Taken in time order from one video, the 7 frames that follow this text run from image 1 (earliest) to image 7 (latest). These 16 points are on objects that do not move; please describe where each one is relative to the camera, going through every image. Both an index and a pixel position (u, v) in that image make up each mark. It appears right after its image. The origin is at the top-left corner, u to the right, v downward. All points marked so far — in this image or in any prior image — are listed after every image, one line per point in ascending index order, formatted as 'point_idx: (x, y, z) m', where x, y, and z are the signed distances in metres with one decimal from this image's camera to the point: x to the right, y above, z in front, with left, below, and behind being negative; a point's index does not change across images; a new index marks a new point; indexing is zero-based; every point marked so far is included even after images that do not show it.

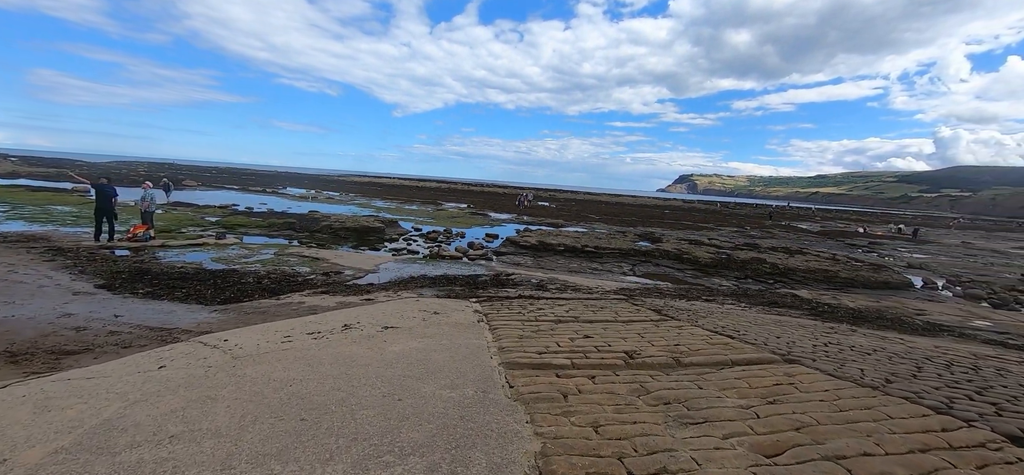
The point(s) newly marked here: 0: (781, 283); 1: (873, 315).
0: (+12.0, -2.0, +17.3) m
1: (+11.7, -2.3, +12.4) m
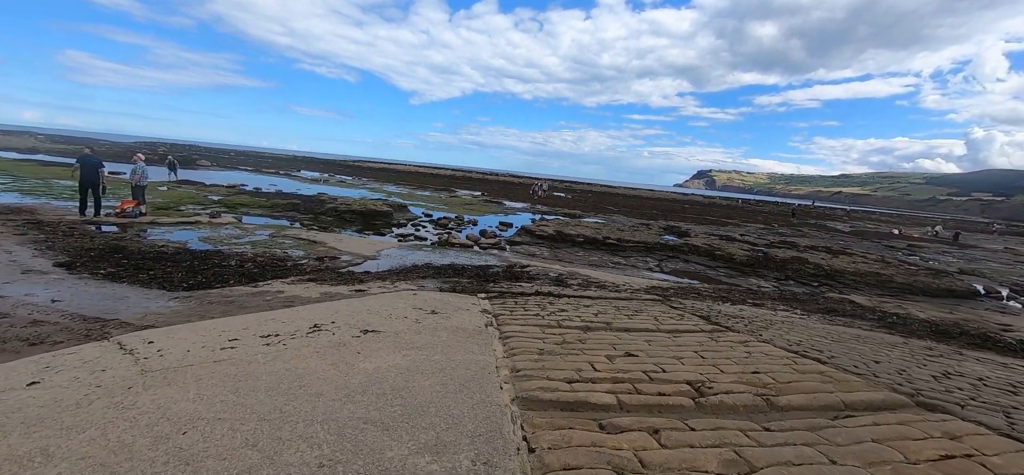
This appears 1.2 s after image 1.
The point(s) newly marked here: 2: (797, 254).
0: (+12.5, -1.9, +15.3) m
1: (+12.1, -2.3, +10.4) m
2: (+14.3, -0.8, +19.5) m
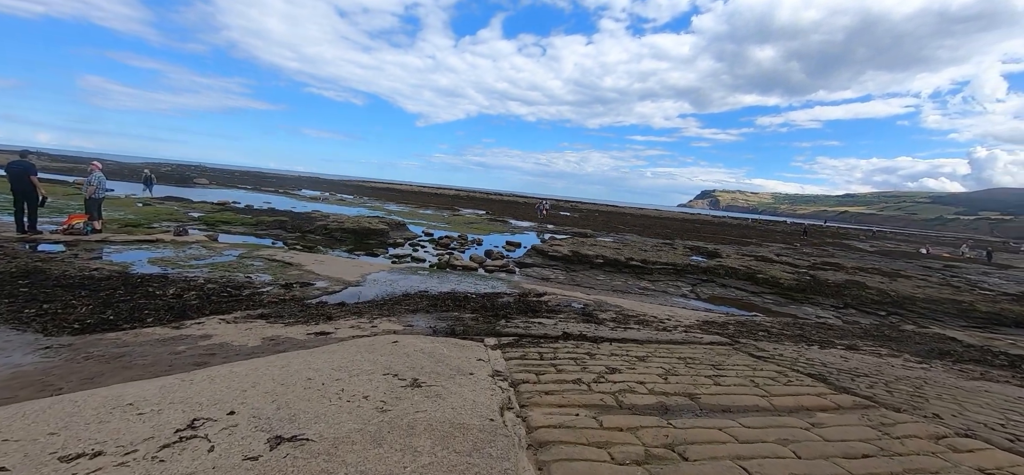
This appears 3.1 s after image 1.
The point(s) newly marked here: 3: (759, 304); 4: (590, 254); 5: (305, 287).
0: (+12.8, -2.6, +12.7) m
1: (+12.4, -2.7, +7.8) m
2: (+14.7, -1.7, +17.0) m
3: (+8.5, -2.3, +13.6) m
4: (+3.7, -0.8, +19.2) m
5: (-5.8, -1.4, +10.9) m
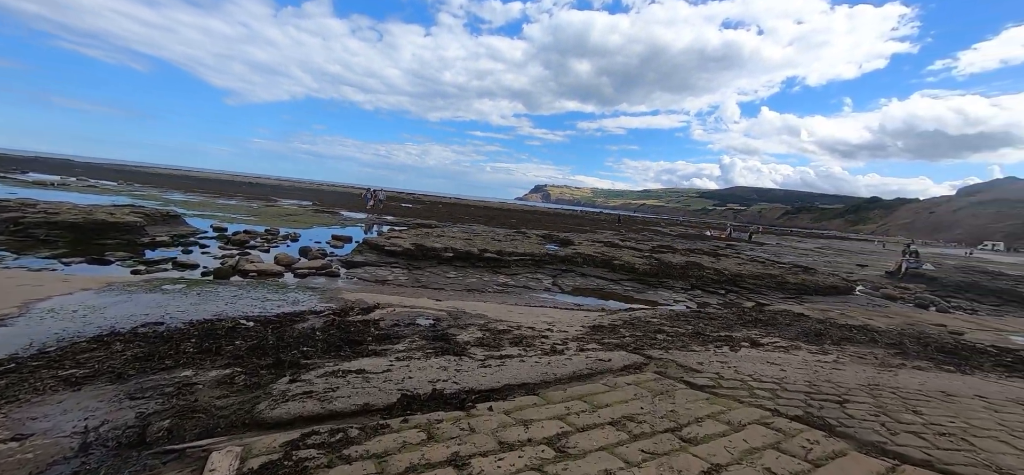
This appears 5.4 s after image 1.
0: (+7.9, -1.9, +13.4) m
1: (+9.3, -2.1, +8.7) m
2: (+8.0, -1.0, +18.0) m
3: (+3.6, -1.8, +12.7) m
4: (-3.0, -0.3, +15.9) m
5: (-8.7, -1.4, +4.8) m
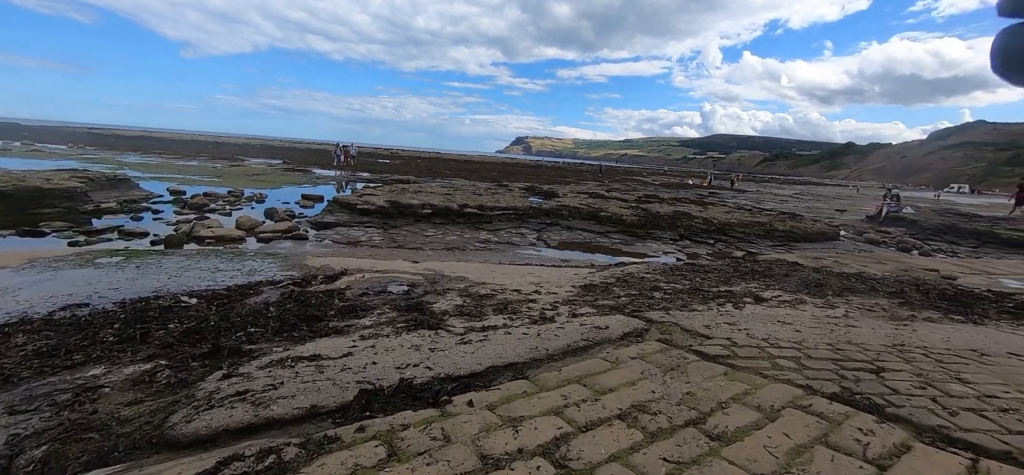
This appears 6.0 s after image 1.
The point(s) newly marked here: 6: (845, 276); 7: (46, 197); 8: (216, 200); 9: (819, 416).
0: (+7.3, -0.2, +13.0) m
1: (+9.0, -0.9, +8.4) m
2: (+7.2, +1.3, +17.5) m
3: (+3.0, -0.3, +12.1) m
4: (-3.7, +1.3, +14.9) m
5: (-8.9, -1.2, +3.7) m
6: (+7.0, -0.8, +8.2) m
7: (-18.1, +1.6, +15.1) m
8: (-13.9, +1.8, +18.2) m
9: (+2.1, -1.2, +2.7) m
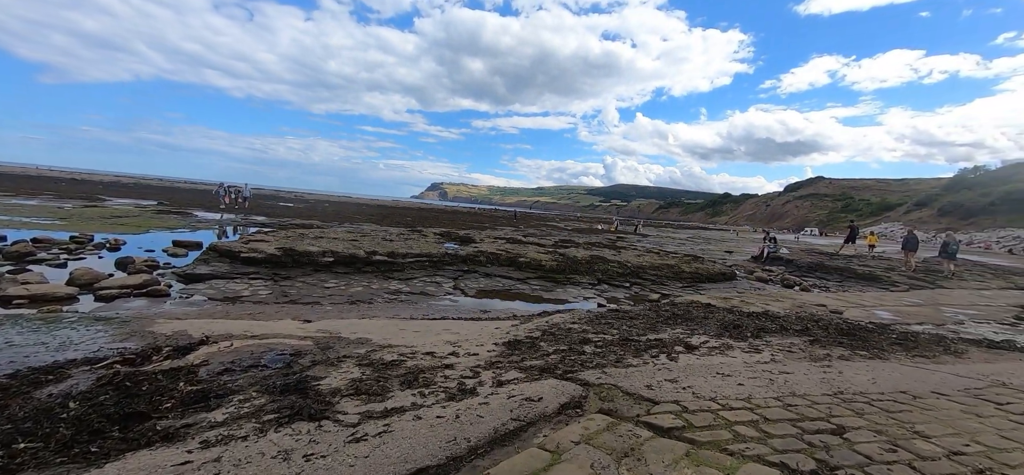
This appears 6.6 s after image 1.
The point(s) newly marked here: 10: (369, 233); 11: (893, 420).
0: (+4.7, -1.6, +13.4) m
1: (+7.2, -1.8, +9.2) m
2: (+3.6, -0.7, +17.9) m
3: (+0.6, -1.6, +11.6) m
4: (-6.6, -0.4, +13.1) m
5: (-9.3, -1.6, +0.9) m
6: (+5.3, -1.7, +8.5) m
7: (-20.7, -0.2, +10.5) m
8: (-17.2, -0.4, +14.4) m
9: (+1.7, -1.5, +2.2) m
10: (-6.7, +0.2, +18.6) m
11: (+3.2, -1.5, +3.3) m
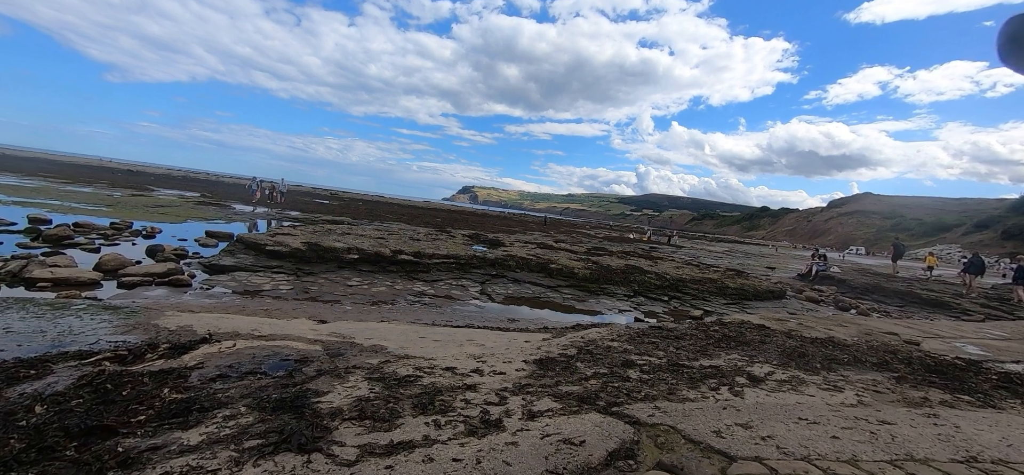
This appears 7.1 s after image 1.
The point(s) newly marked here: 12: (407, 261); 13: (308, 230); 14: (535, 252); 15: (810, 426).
0: (+5.5, -2.0, +12.3) m
1: (+7.8, -2.2, +7.9) m
2: (+4.8, -1.0, +16.9) m
3: (+1.4, -1.8, +10.8) m
4: (-5.6, -0.3, +12.8) m
5: (-9.2, -1.2, +0.8) m
6: (+5.8, -2.0, +7.4) m
7: (-19.9, +0.6, +11.1) m
8: (-16.2, +0.2, +14.7) m
9: (+1.8, -1.6, +1.3) m
10: (-5.4, +0.3, +18.3) m
11: (+3.5, -1.7, +2.4) m
12: (-3.3, -0.8, +12.7) m
13: (-8.0, +0.3, +15.3) m
14: (+1.0, -0.6, +16.6) m
15: (+2.8, -1.7, +3.6) m
